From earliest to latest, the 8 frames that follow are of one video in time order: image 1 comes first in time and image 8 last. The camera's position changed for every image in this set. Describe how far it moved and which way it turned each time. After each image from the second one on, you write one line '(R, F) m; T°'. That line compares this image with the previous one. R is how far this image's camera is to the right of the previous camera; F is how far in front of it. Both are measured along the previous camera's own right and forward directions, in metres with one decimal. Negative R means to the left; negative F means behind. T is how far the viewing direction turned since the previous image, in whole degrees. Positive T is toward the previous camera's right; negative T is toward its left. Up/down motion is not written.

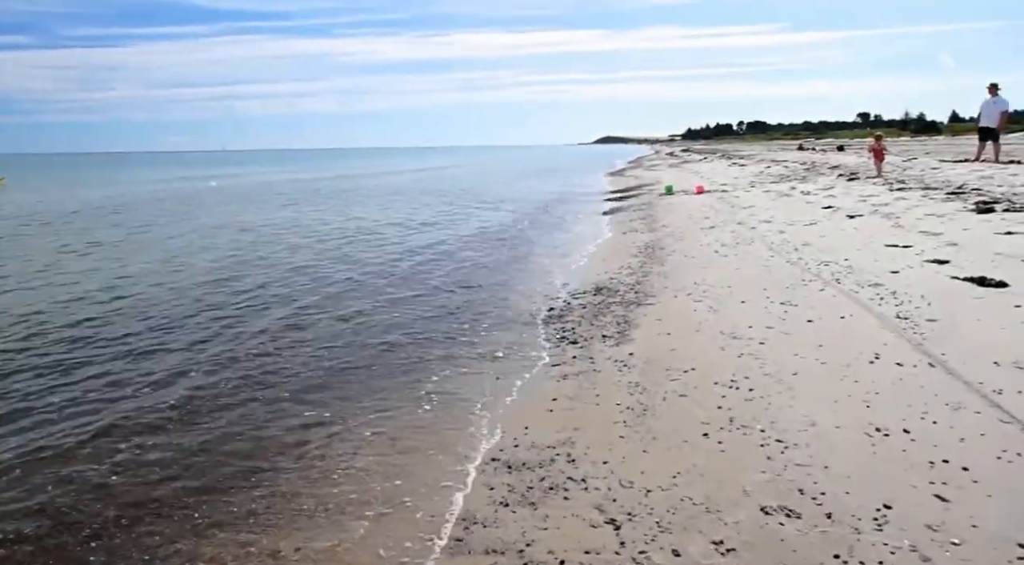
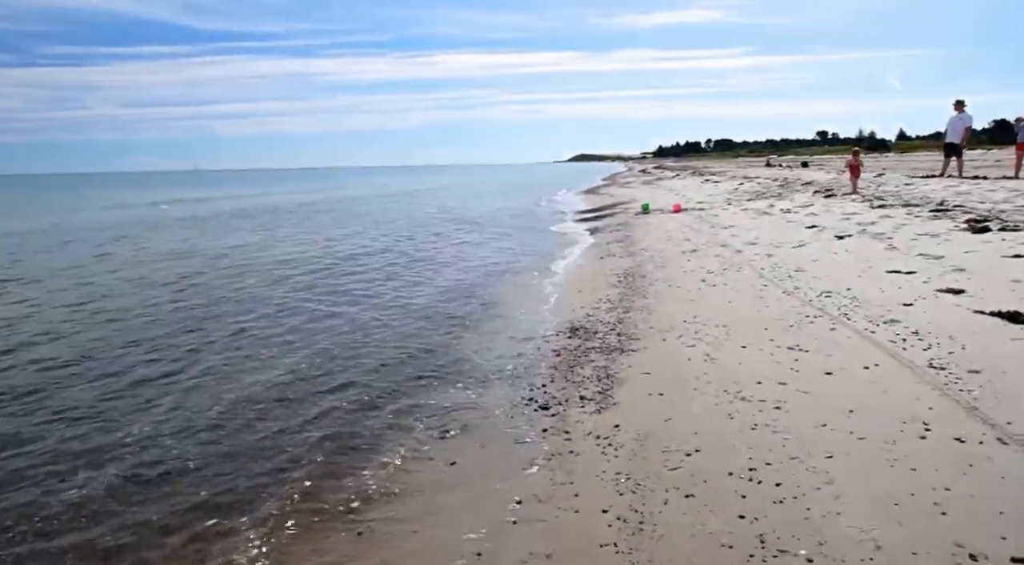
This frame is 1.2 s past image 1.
(+0.2, +1.5) m; +3°
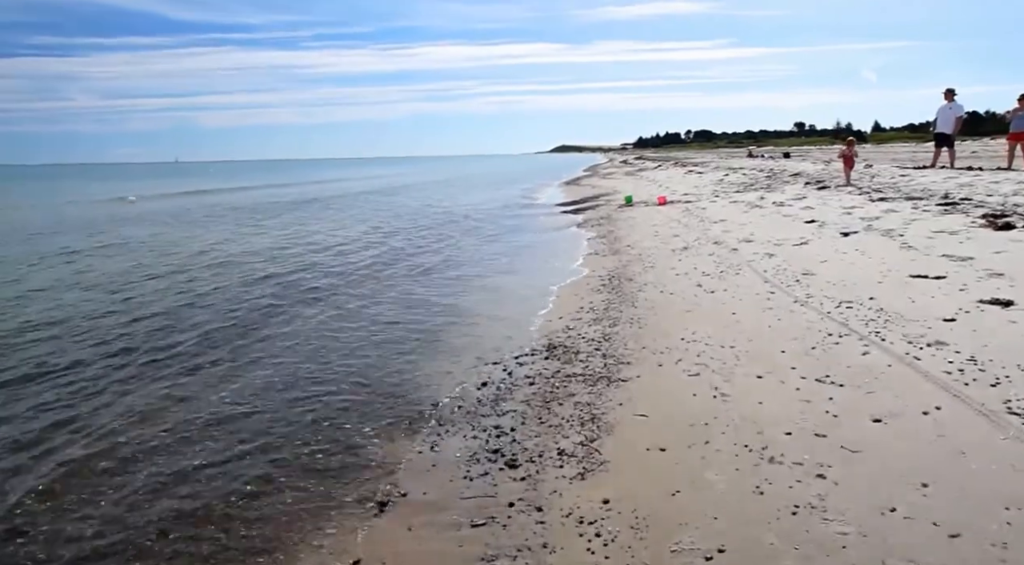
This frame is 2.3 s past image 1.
(+0.2, +1.6) m; +2°
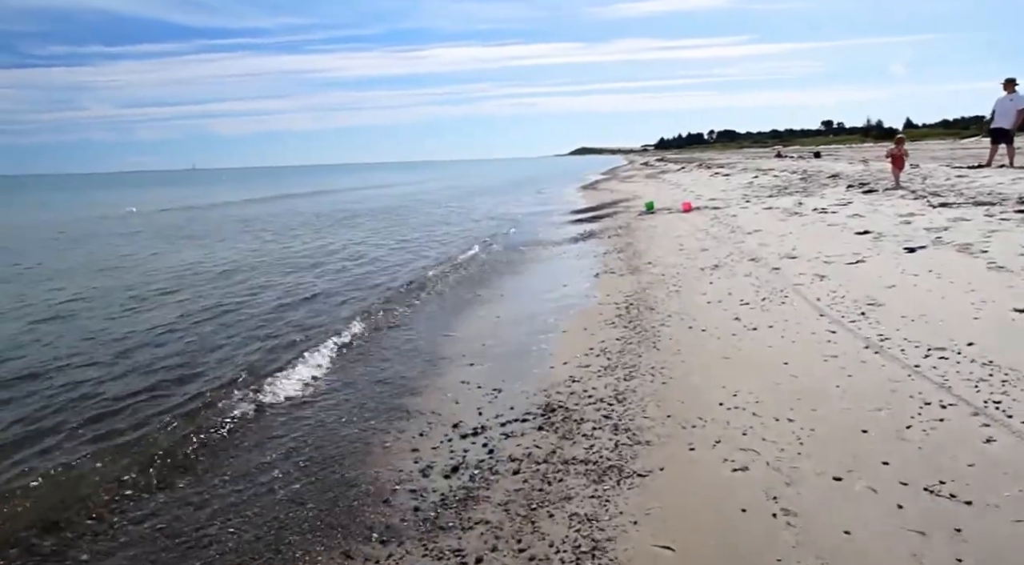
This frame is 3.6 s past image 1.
(+0.4, +1.9) m; -2°
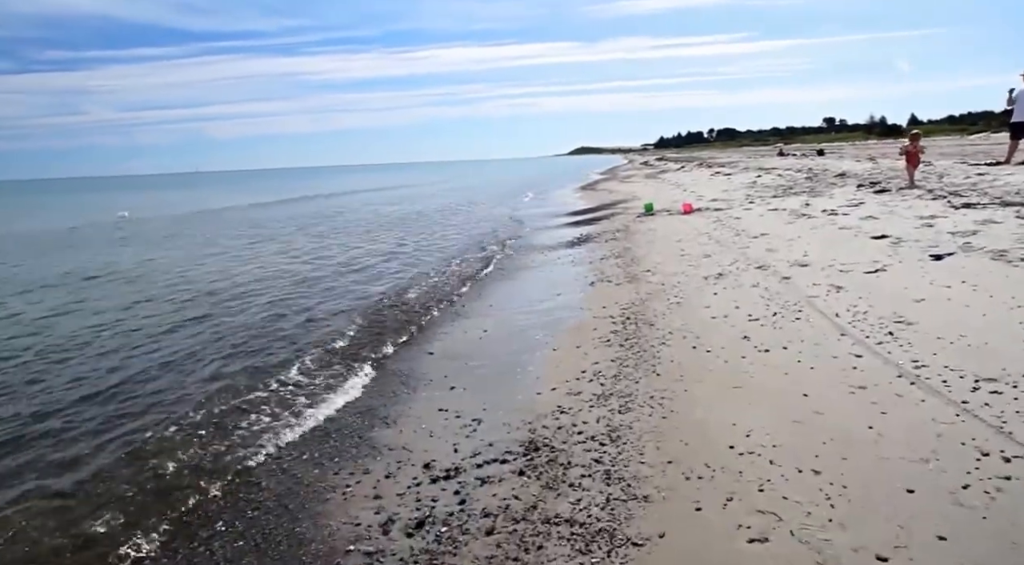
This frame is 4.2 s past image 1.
(+0.2, +0.9) m; 0°
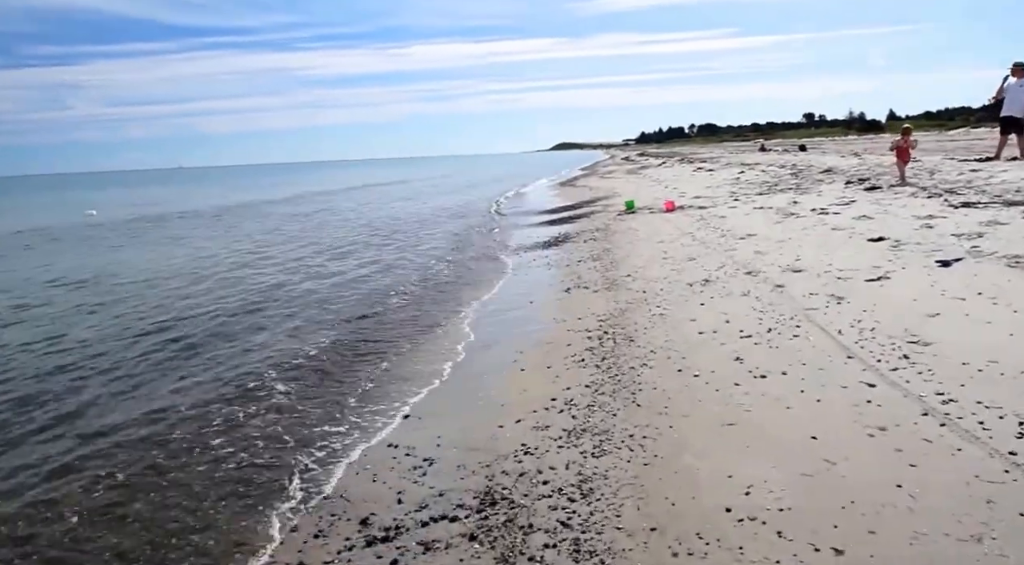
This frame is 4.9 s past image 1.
(+0.3, +1.1) m; +2°
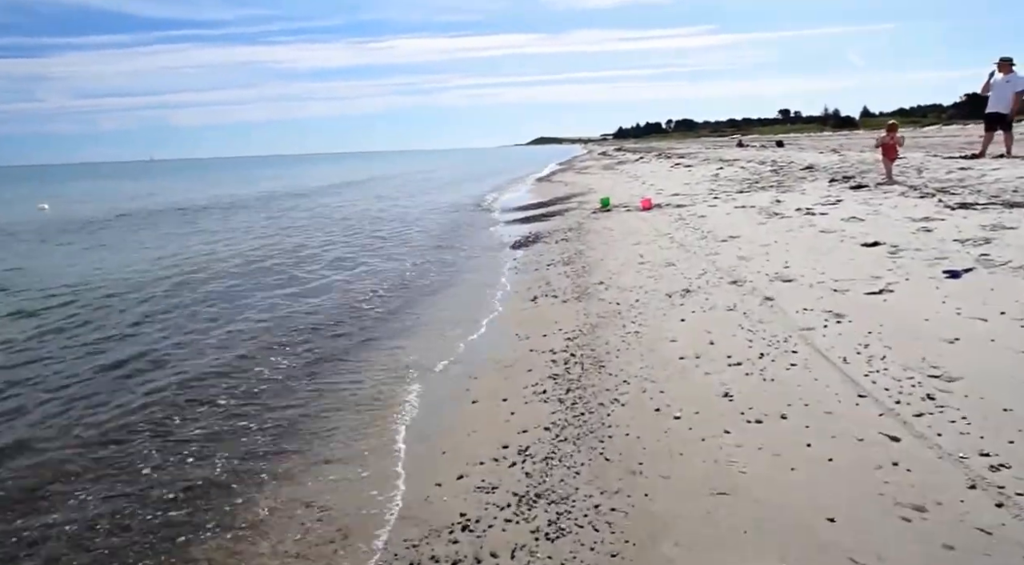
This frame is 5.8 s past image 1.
(+0.3, +1.2) m; +2°
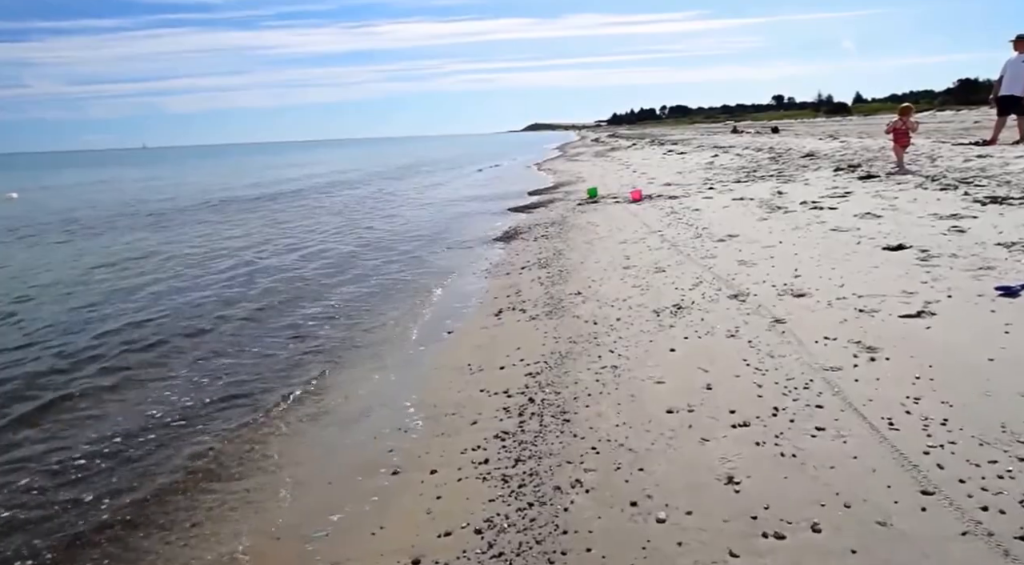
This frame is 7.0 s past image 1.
(+0.5, +1.7) m; +1°
